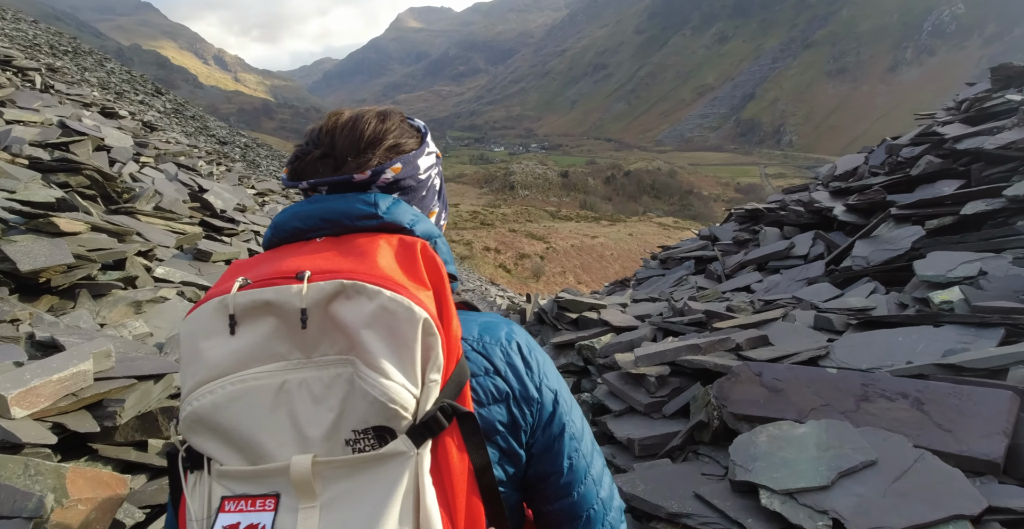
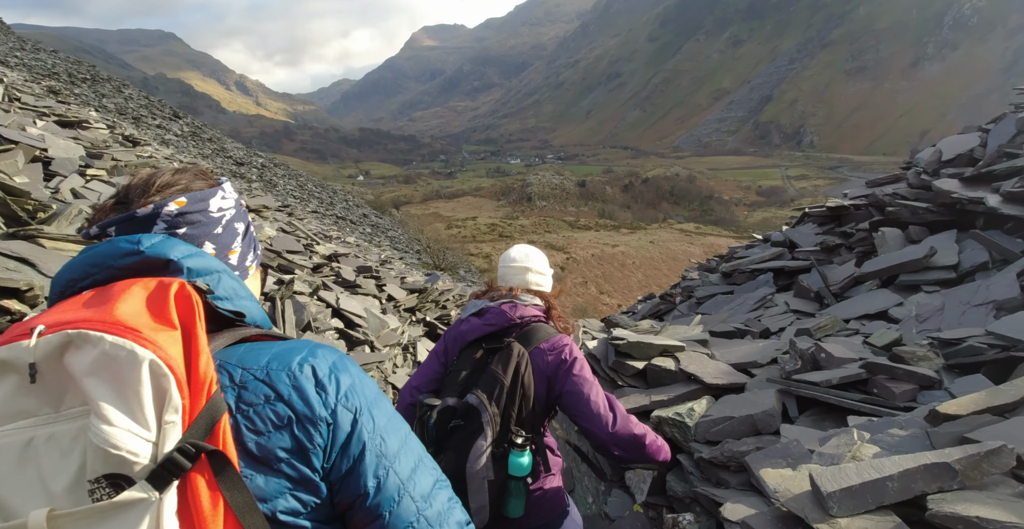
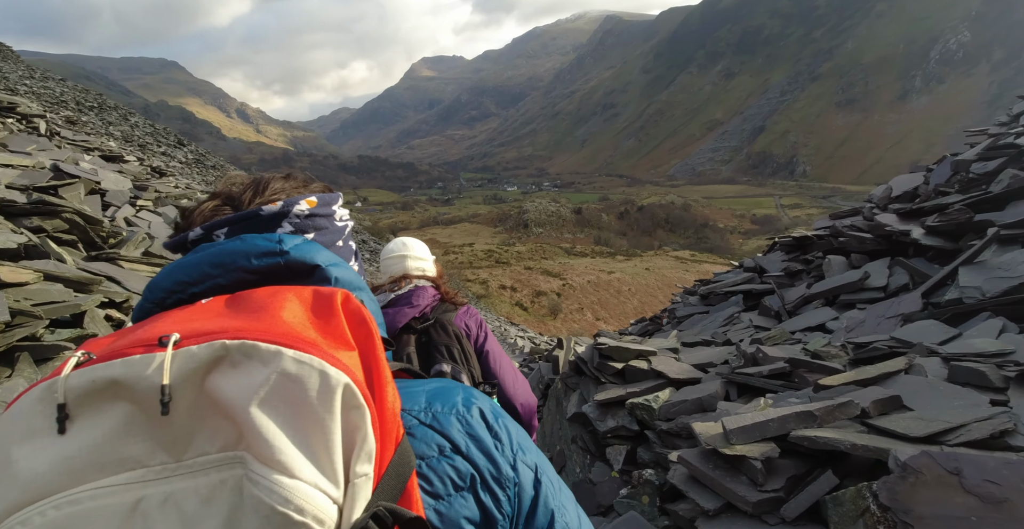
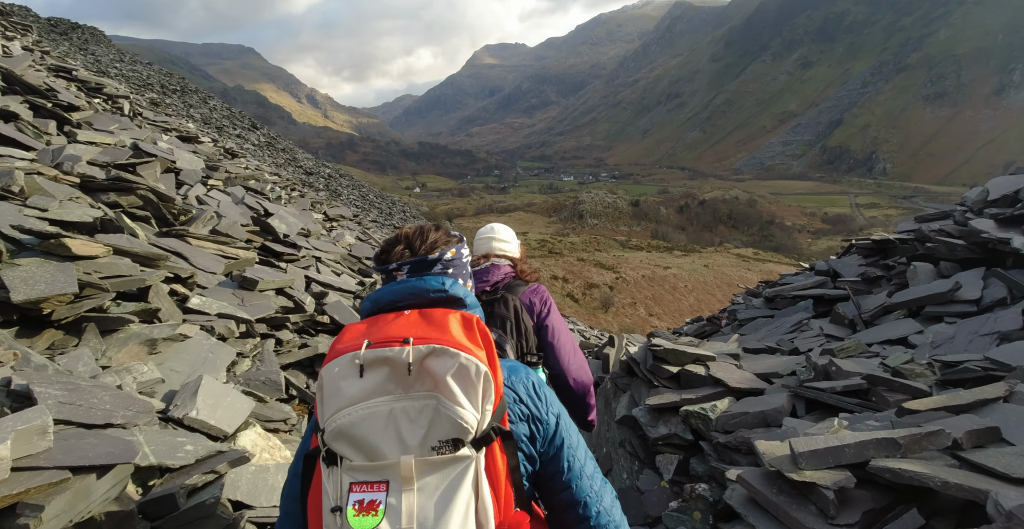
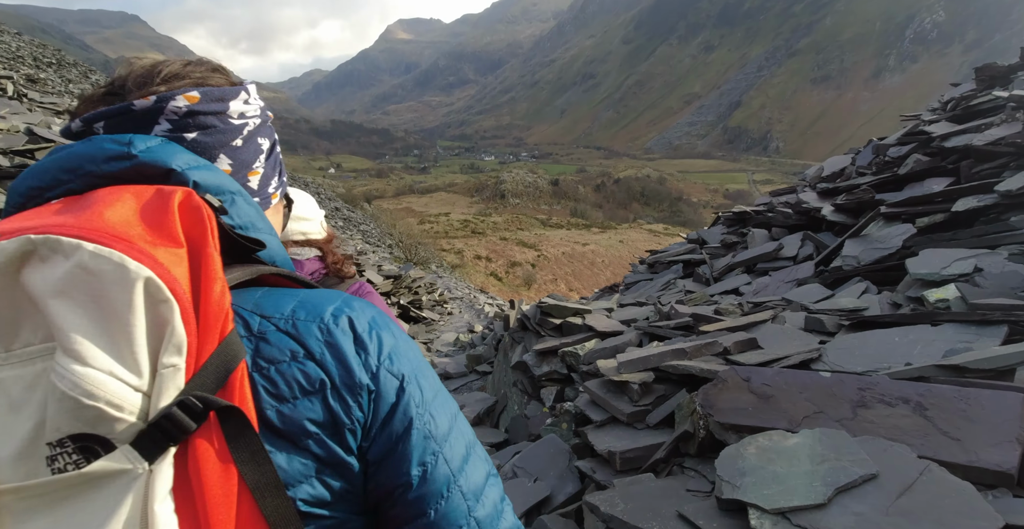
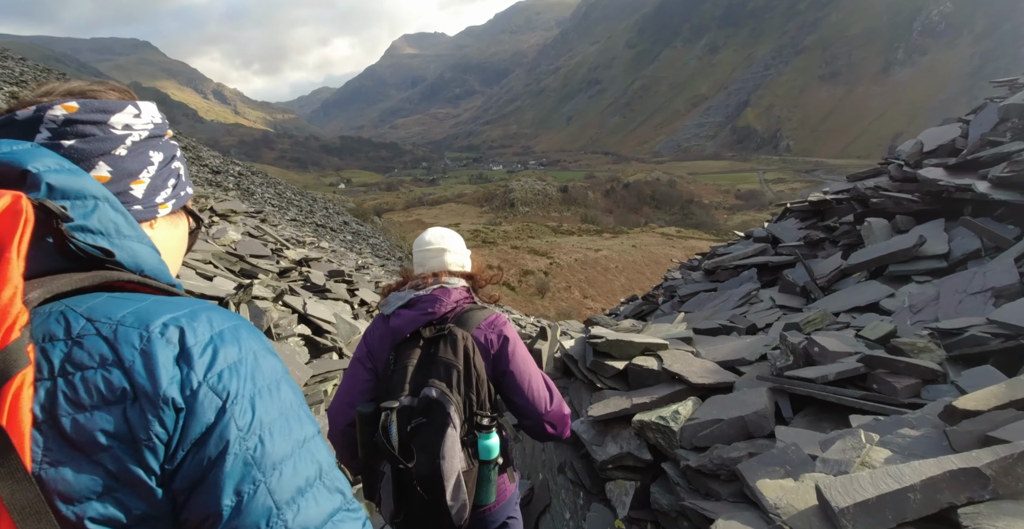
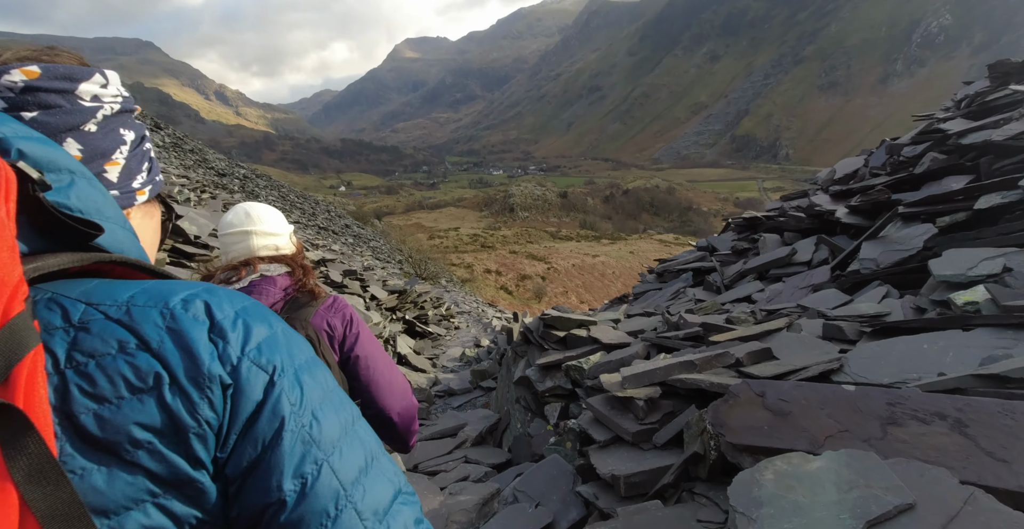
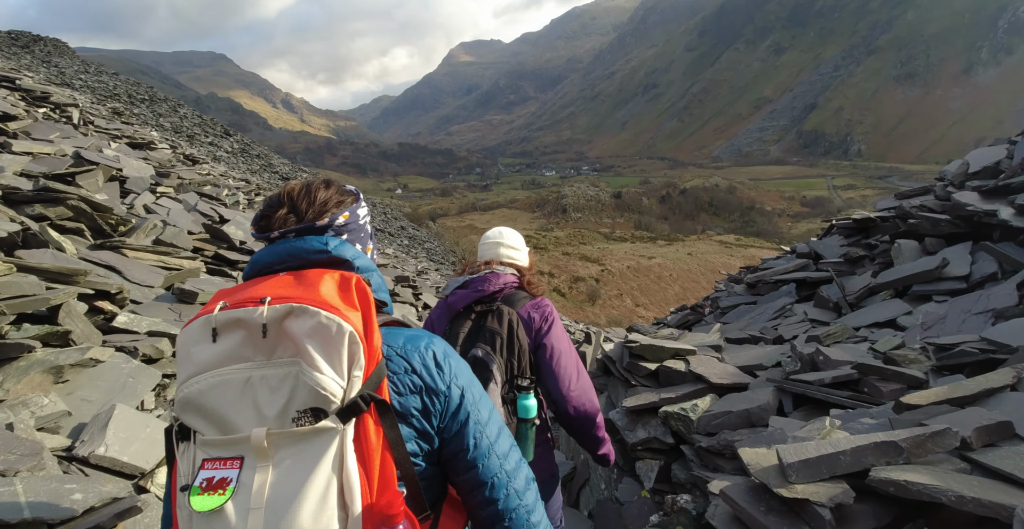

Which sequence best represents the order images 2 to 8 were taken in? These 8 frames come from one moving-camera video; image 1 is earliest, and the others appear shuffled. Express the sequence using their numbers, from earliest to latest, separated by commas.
5, 7, 3, 4, 8, 2, 6
